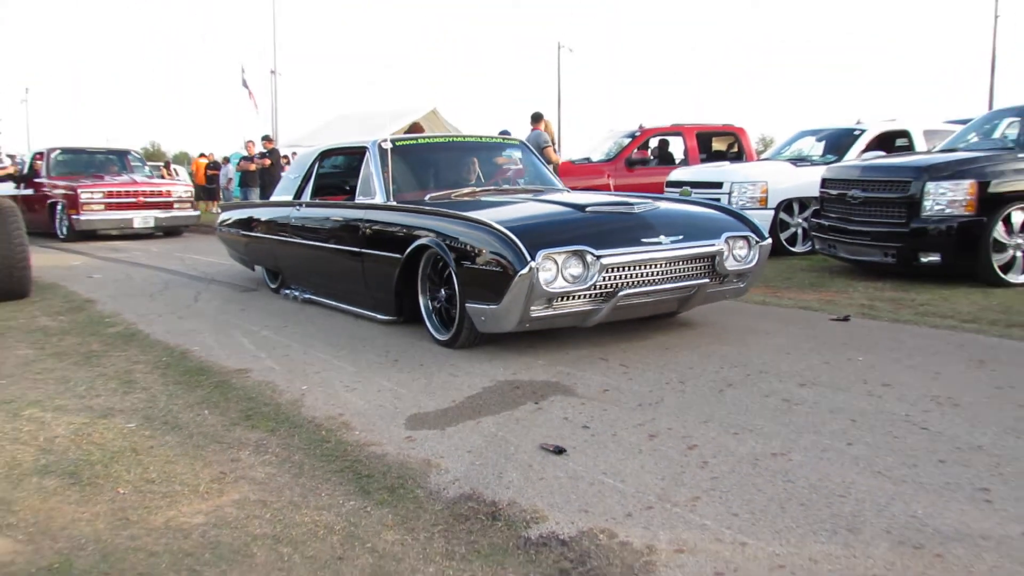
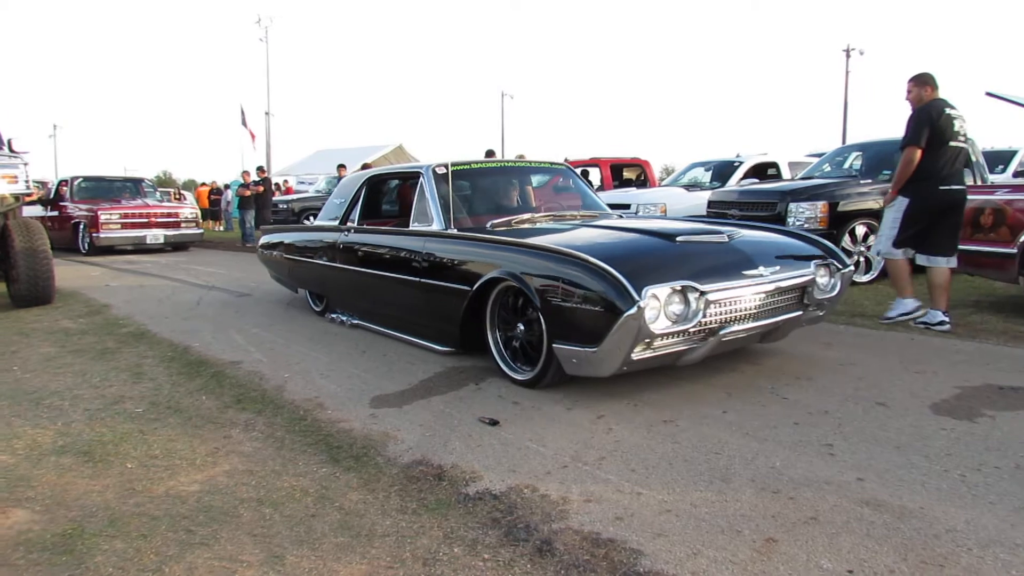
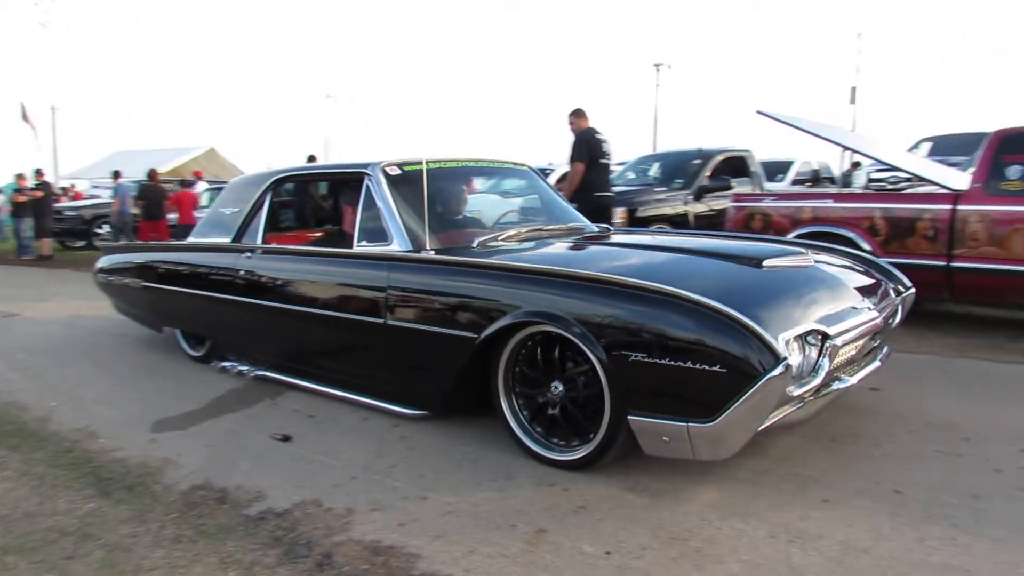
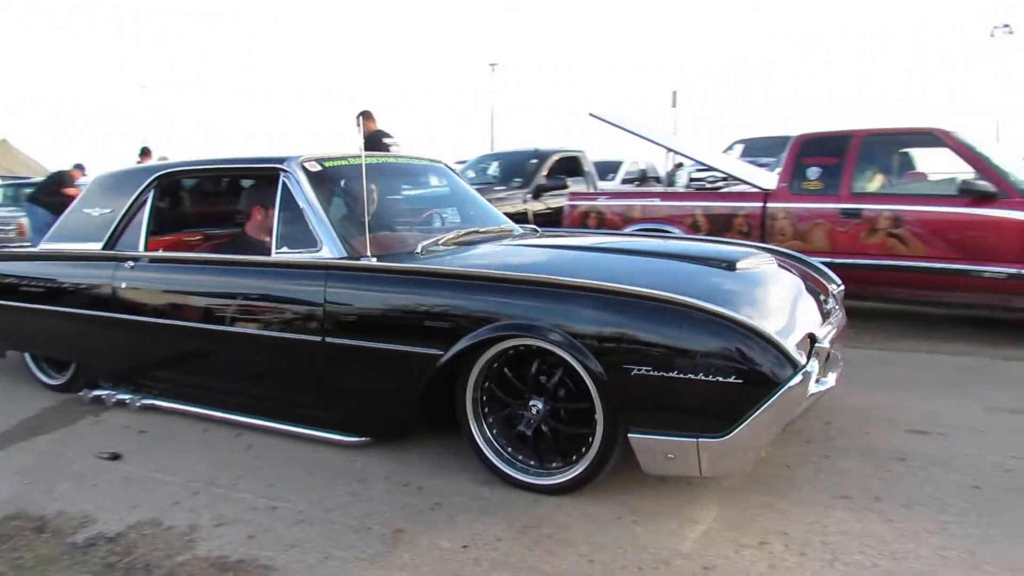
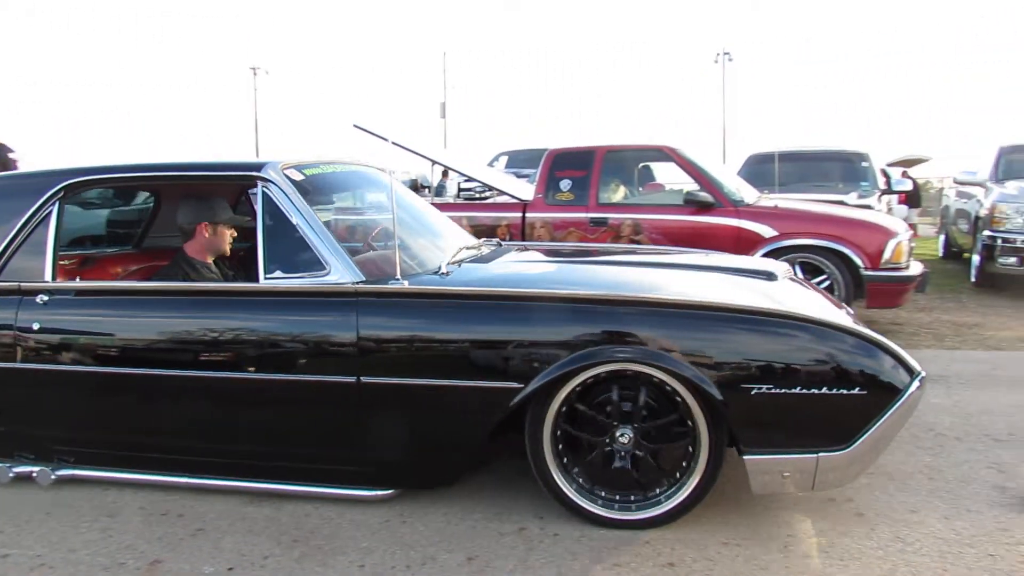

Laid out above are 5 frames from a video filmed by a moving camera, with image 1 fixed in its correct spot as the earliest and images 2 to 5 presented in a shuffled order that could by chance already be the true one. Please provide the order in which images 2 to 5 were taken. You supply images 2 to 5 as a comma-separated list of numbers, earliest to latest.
2, 3, 4, 5
